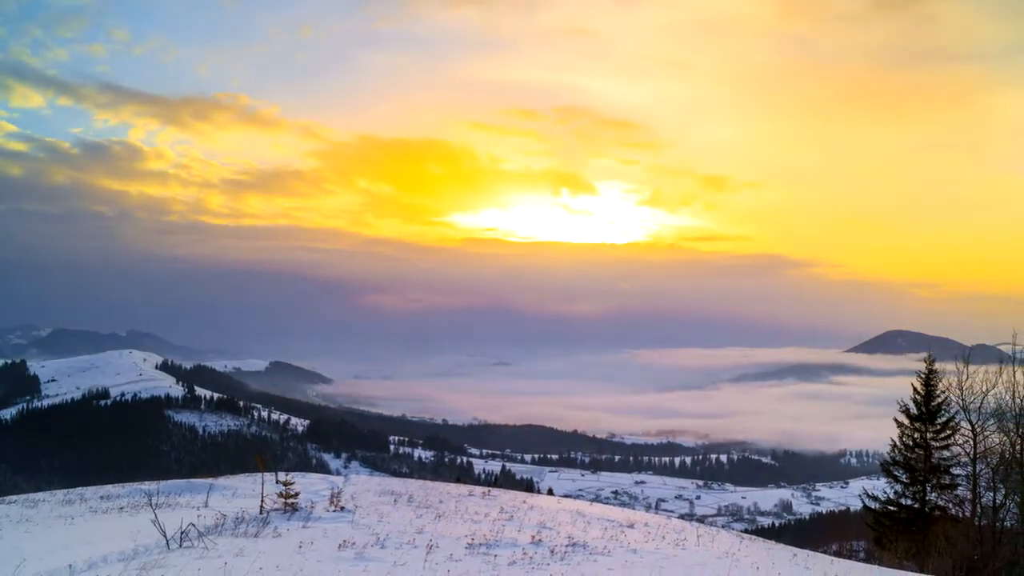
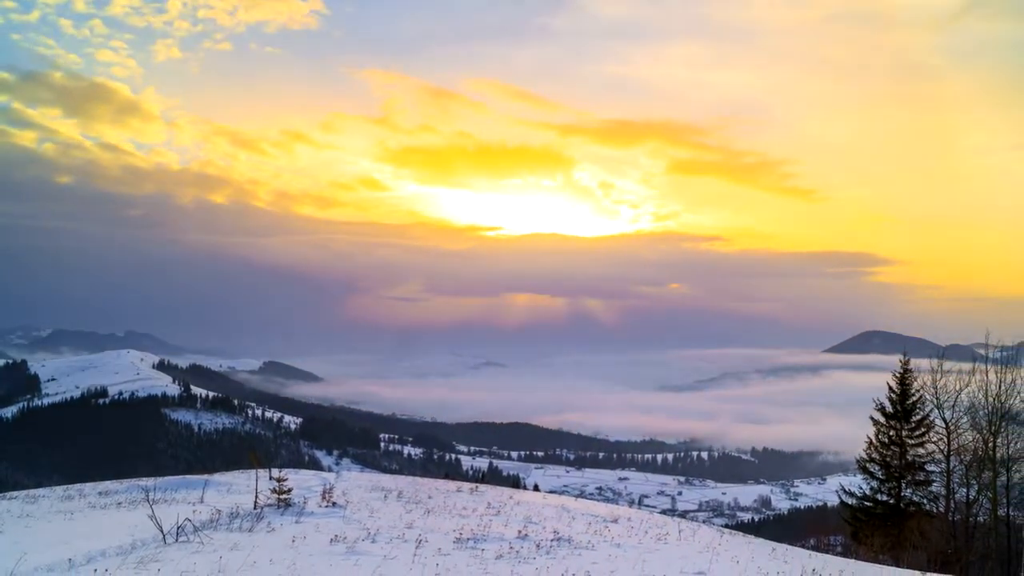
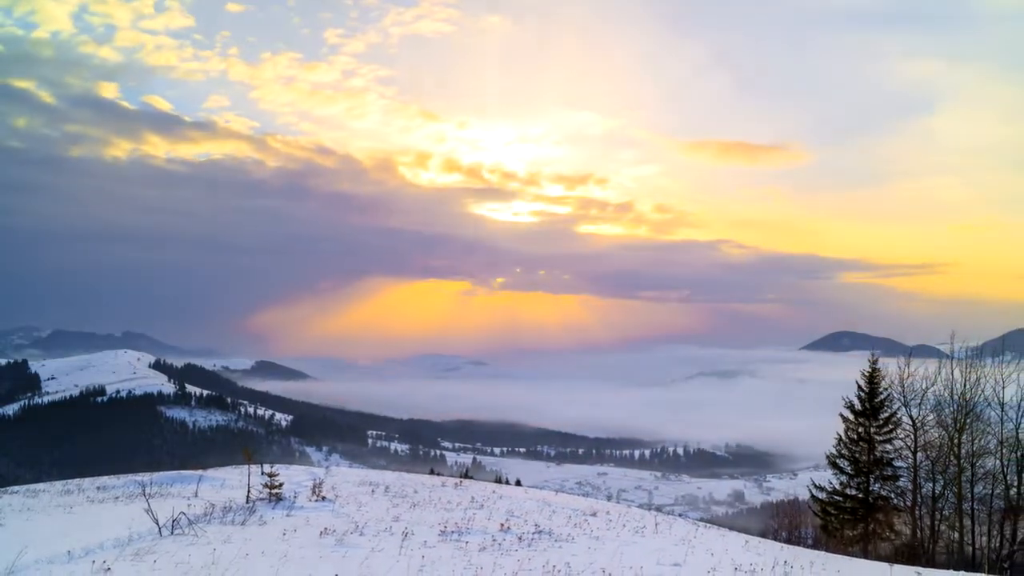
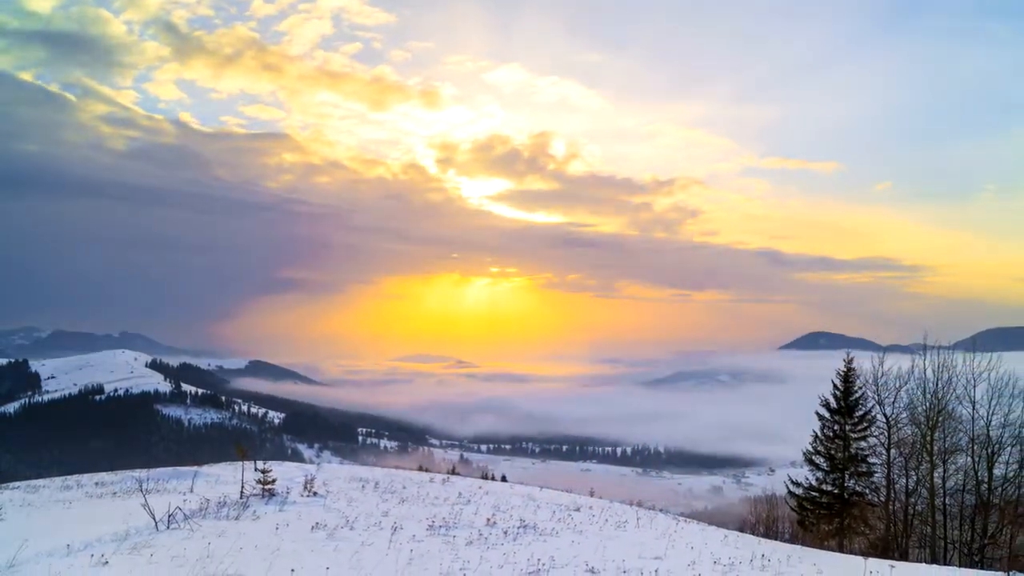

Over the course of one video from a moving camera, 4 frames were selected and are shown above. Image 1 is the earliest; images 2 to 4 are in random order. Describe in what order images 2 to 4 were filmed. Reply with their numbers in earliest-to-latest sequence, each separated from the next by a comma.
2, 3, 4
